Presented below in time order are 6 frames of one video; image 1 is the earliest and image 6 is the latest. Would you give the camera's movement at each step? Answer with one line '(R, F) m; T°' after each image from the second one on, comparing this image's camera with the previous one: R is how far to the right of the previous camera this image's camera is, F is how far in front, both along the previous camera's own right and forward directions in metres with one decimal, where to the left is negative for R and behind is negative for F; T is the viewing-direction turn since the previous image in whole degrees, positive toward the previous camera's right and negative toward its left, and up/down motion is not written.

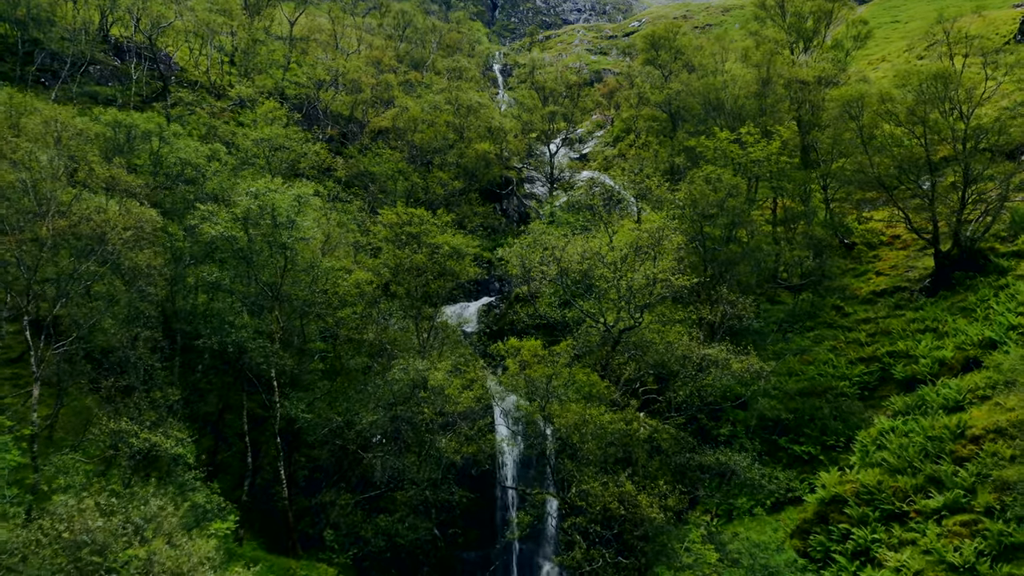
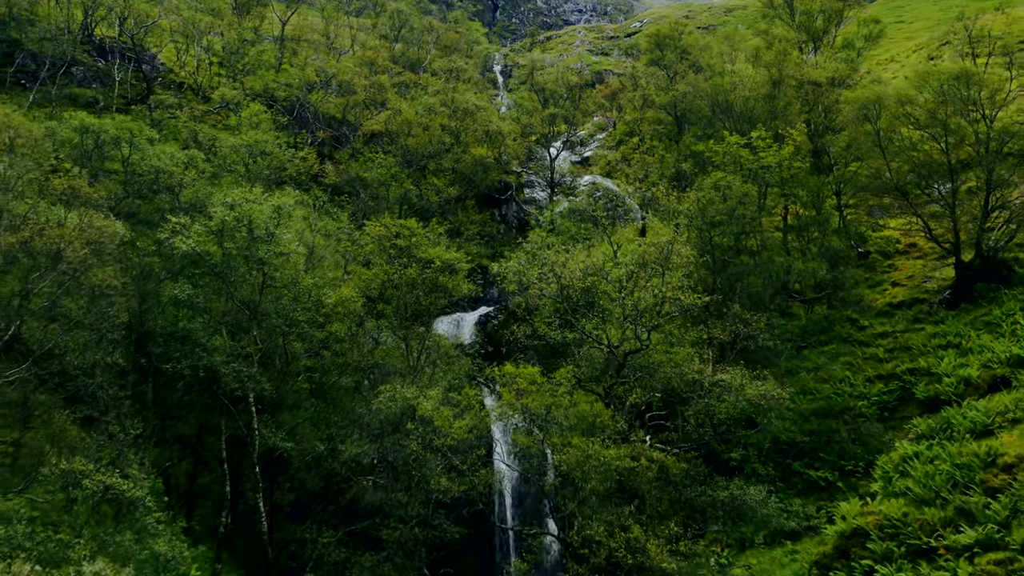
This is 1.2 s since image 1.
(+0.2, +1.9) m; 0°
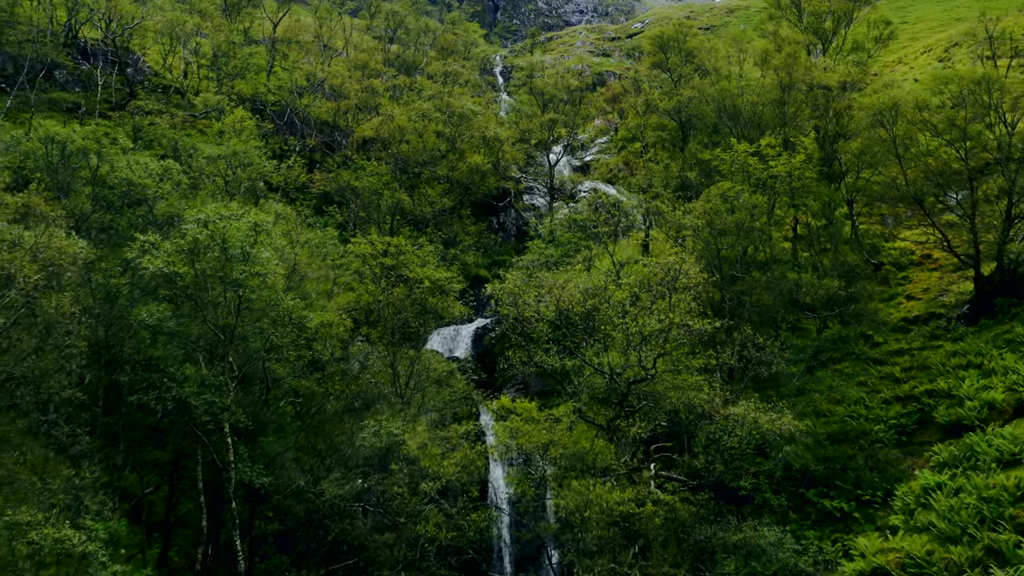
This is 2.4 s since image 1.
(+0.2, +1.7) m; 0°
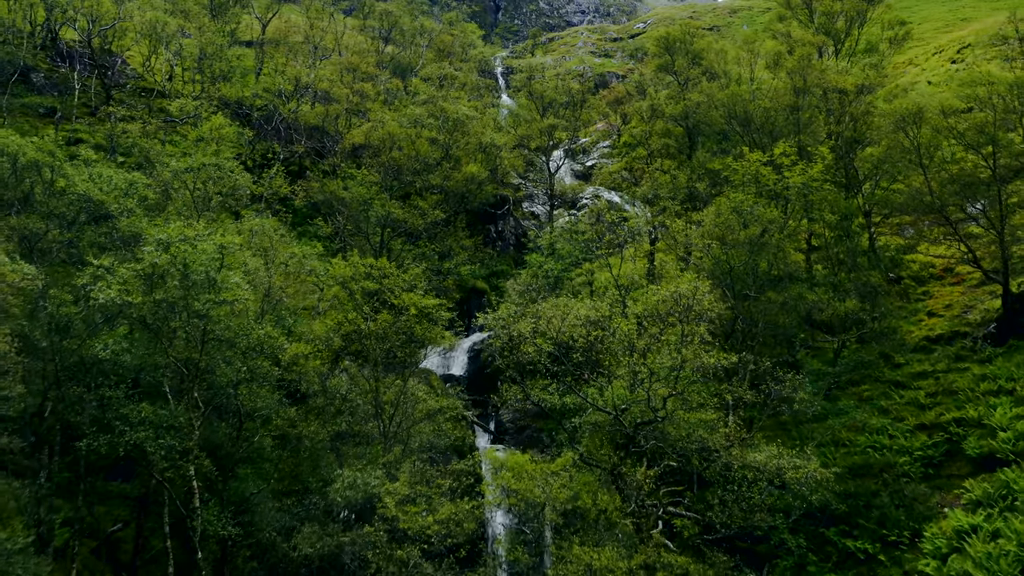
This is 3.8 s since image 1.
(+0.3, +2.2) m; 0°
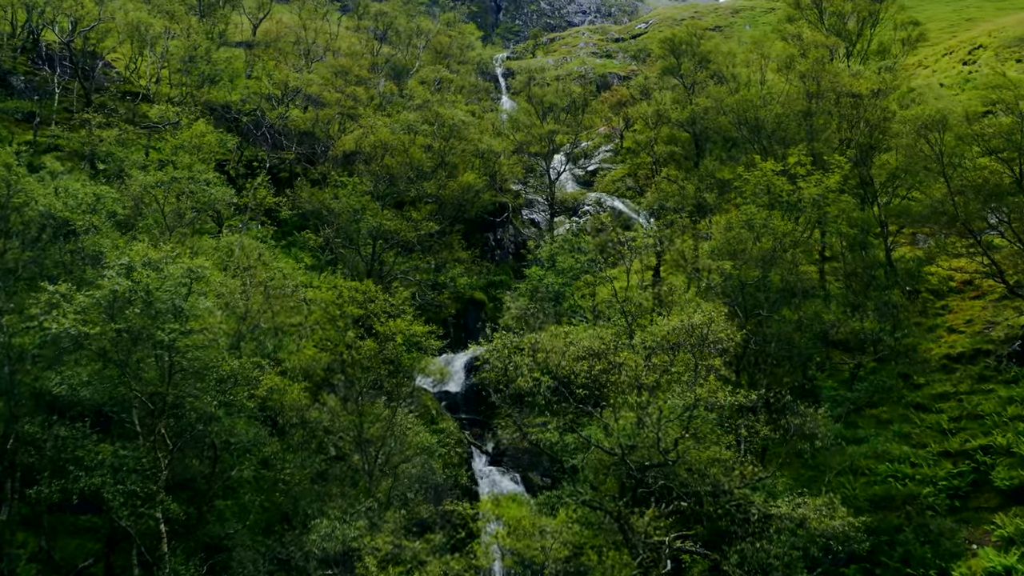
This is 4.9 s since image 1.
(+0.2, +1.8) m; 0°
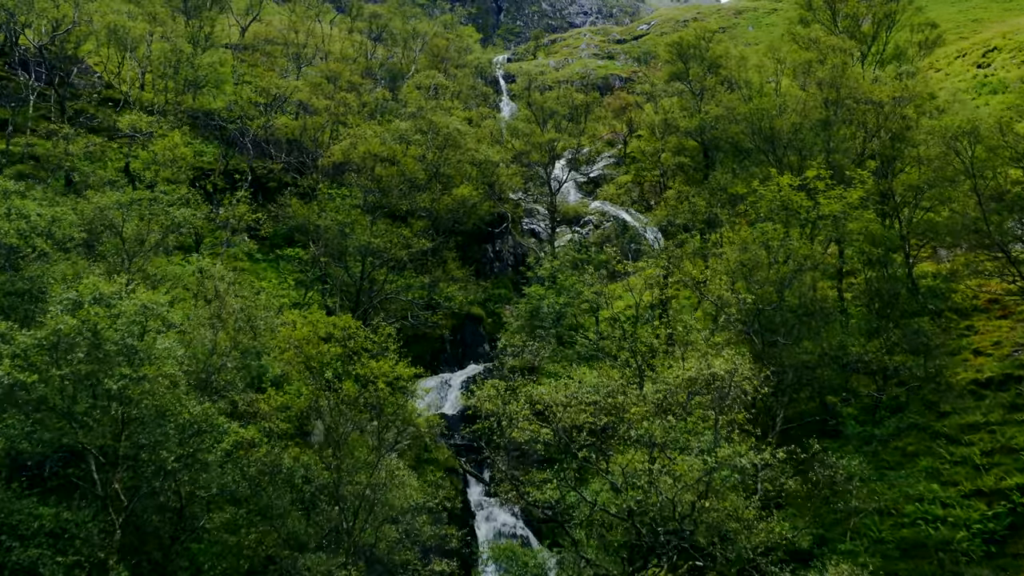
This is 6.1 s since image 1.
(+0.2, +2.1) m; 0°
